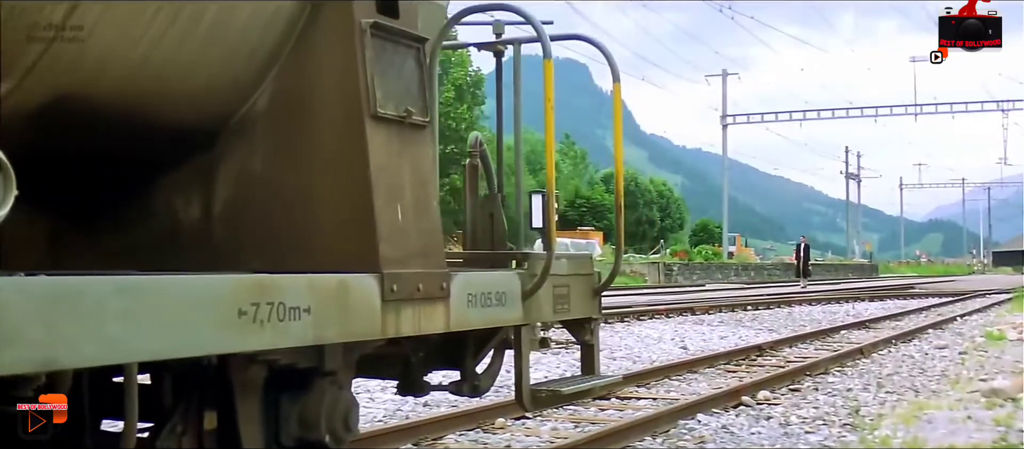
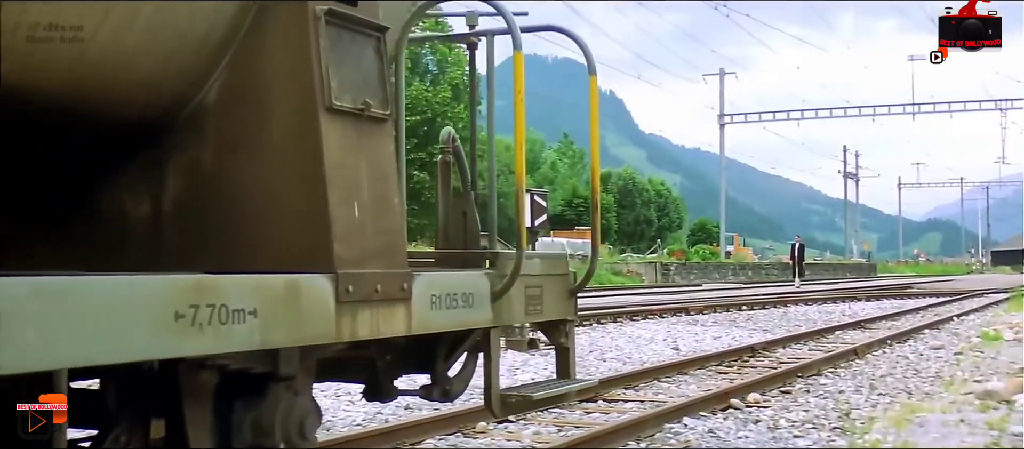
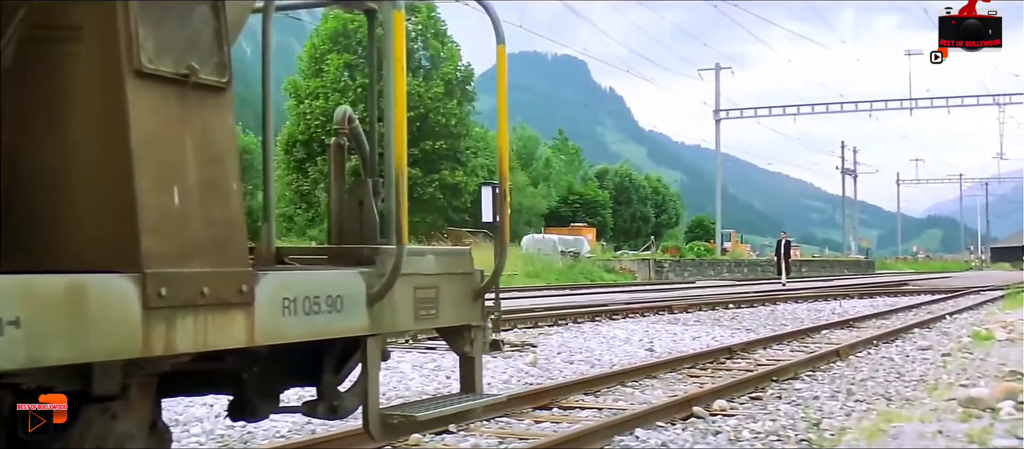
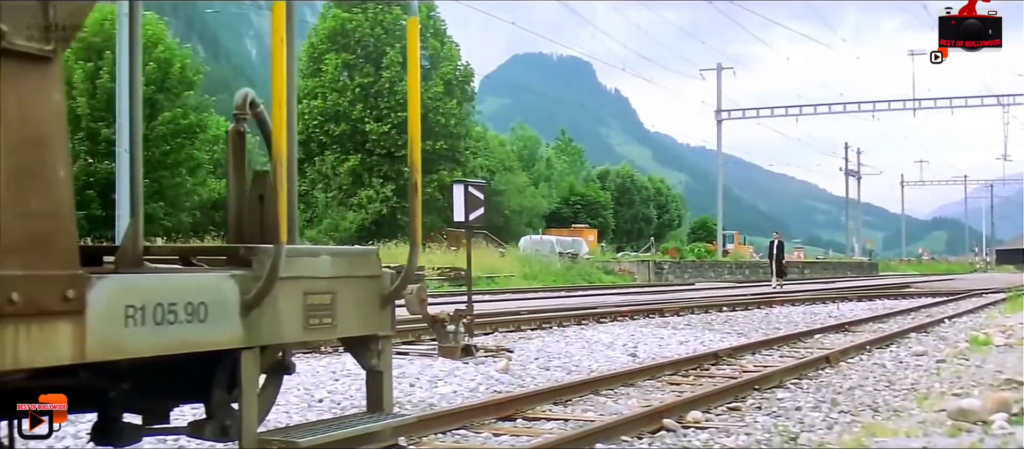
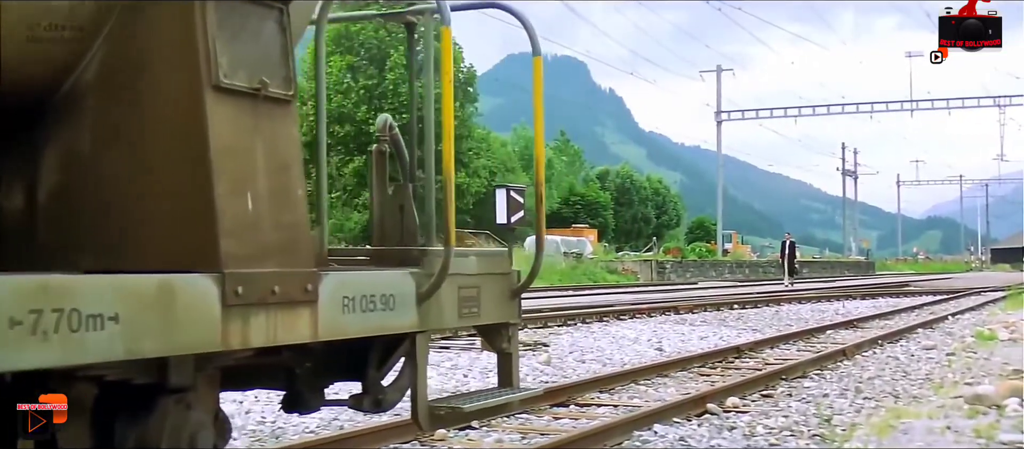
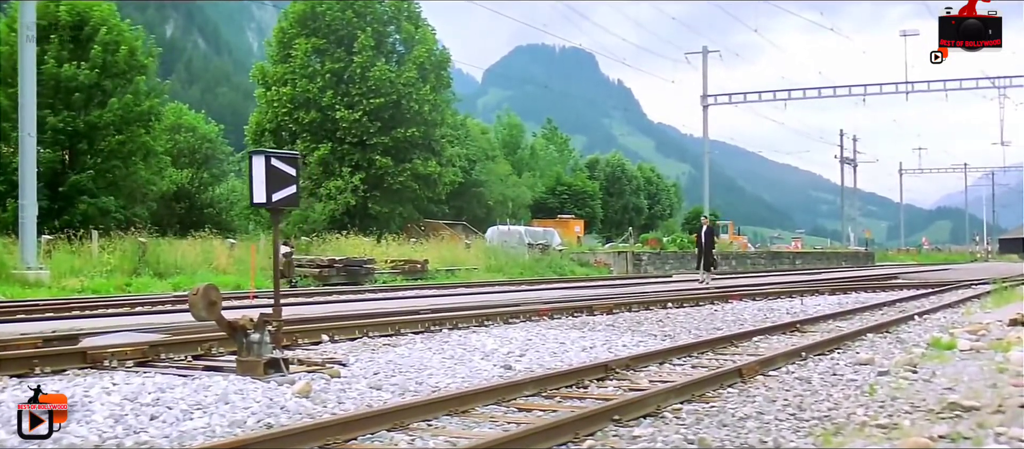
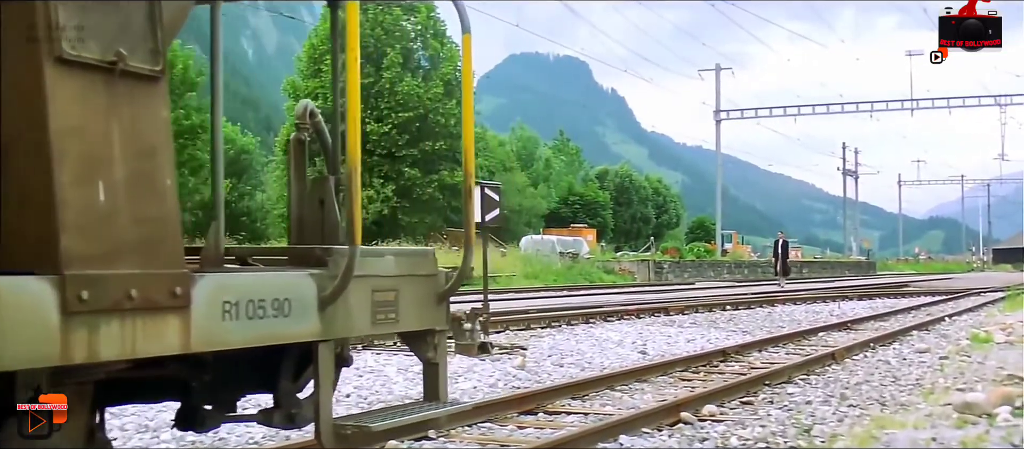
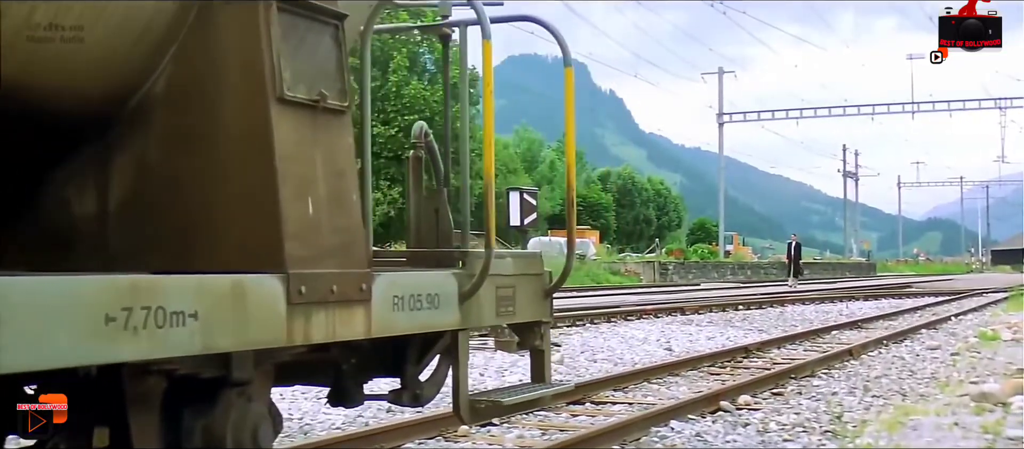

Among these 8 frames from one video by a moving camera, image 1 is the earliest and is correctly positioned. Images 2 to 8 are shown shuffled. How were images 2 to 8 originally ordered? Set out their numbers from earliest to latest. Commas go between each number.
2, 8, 5, 3, 7, 4, 6
